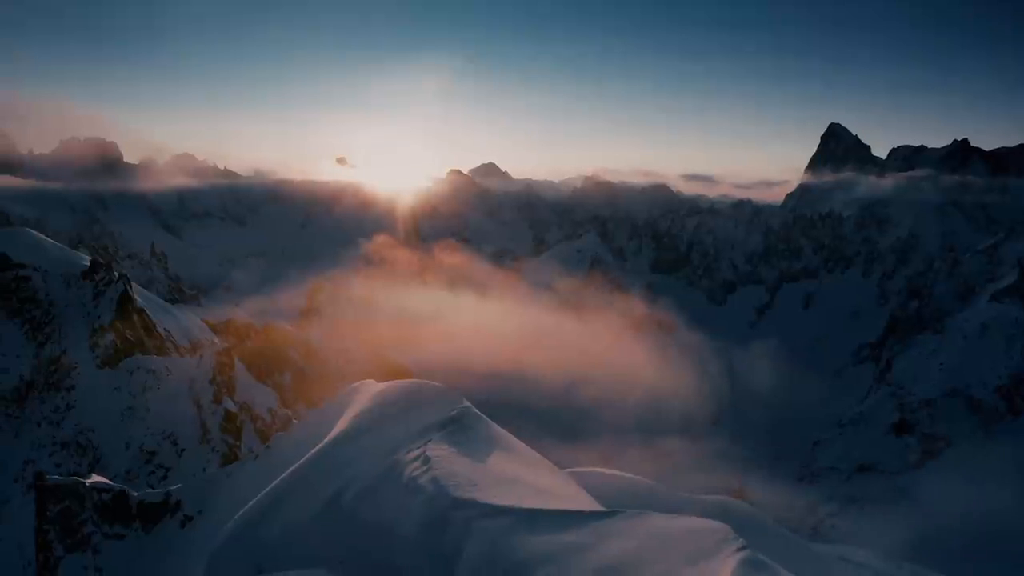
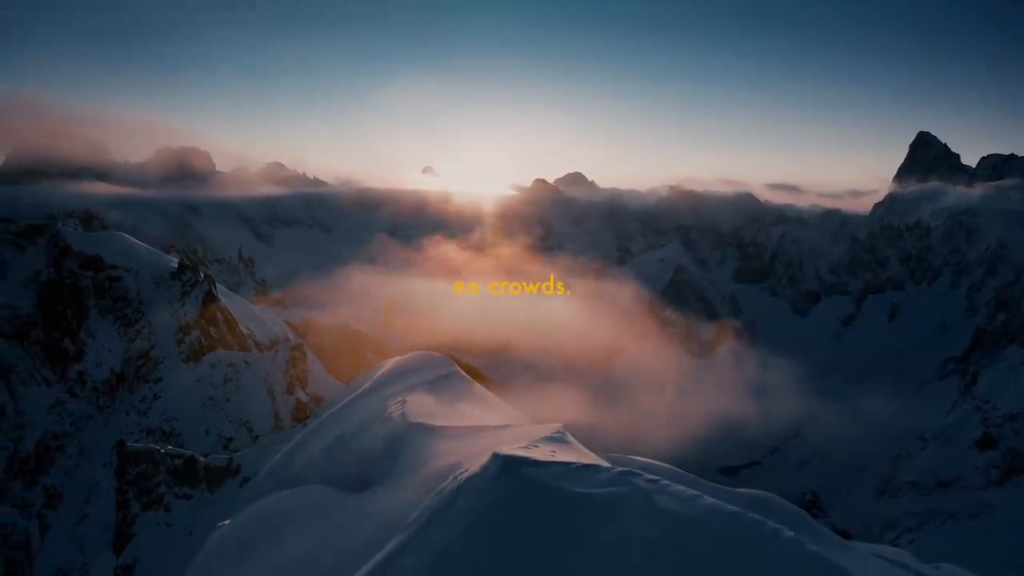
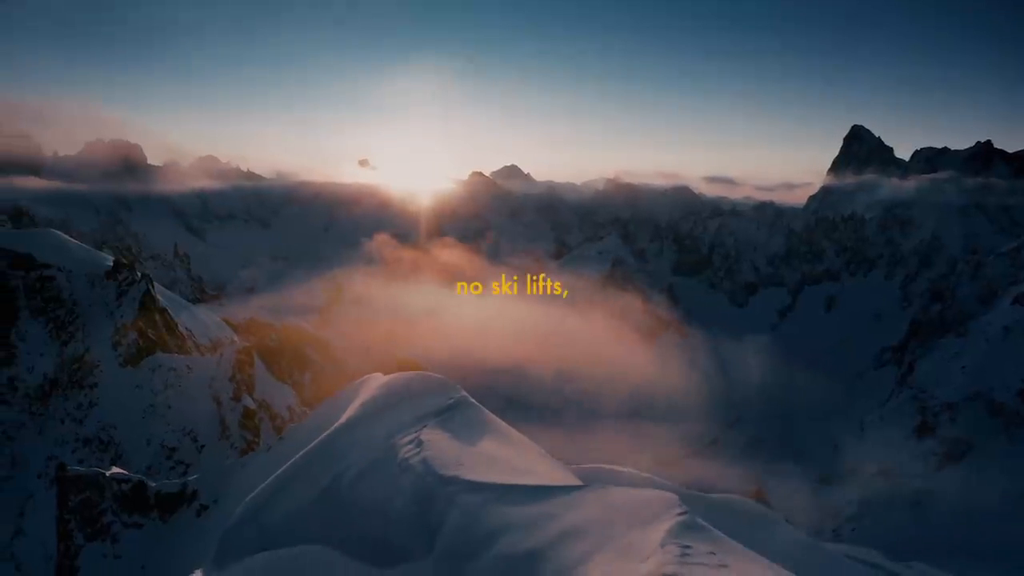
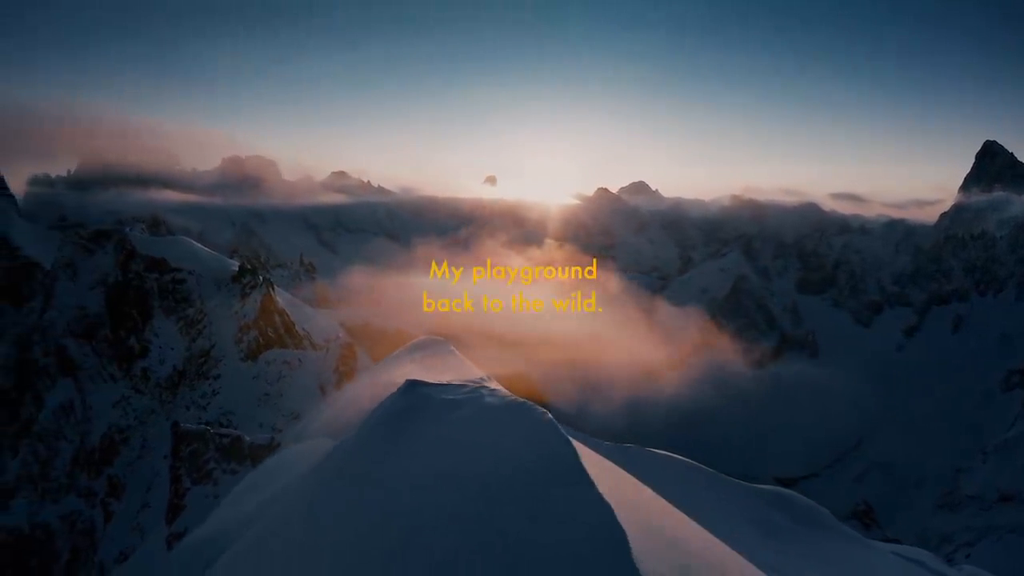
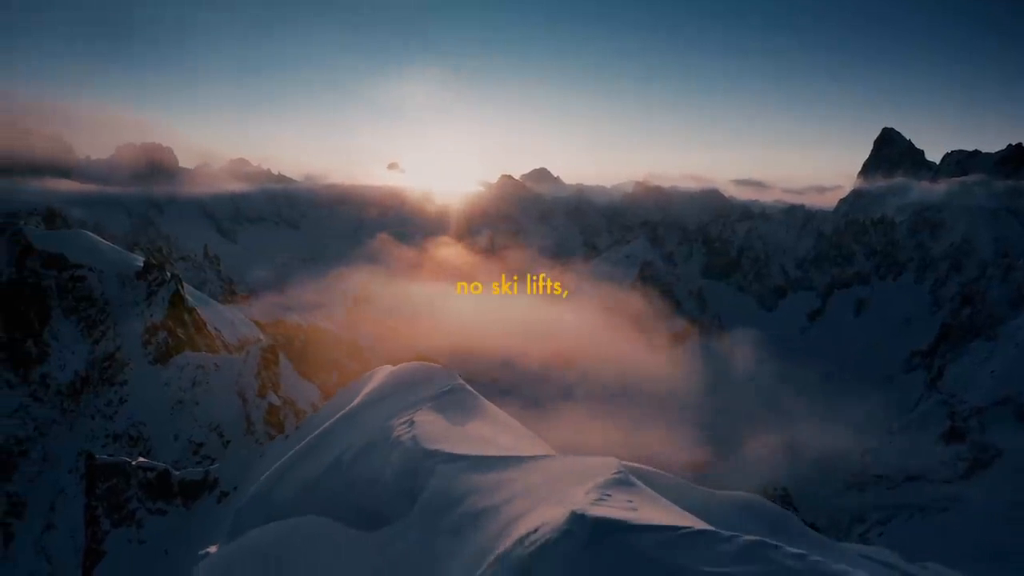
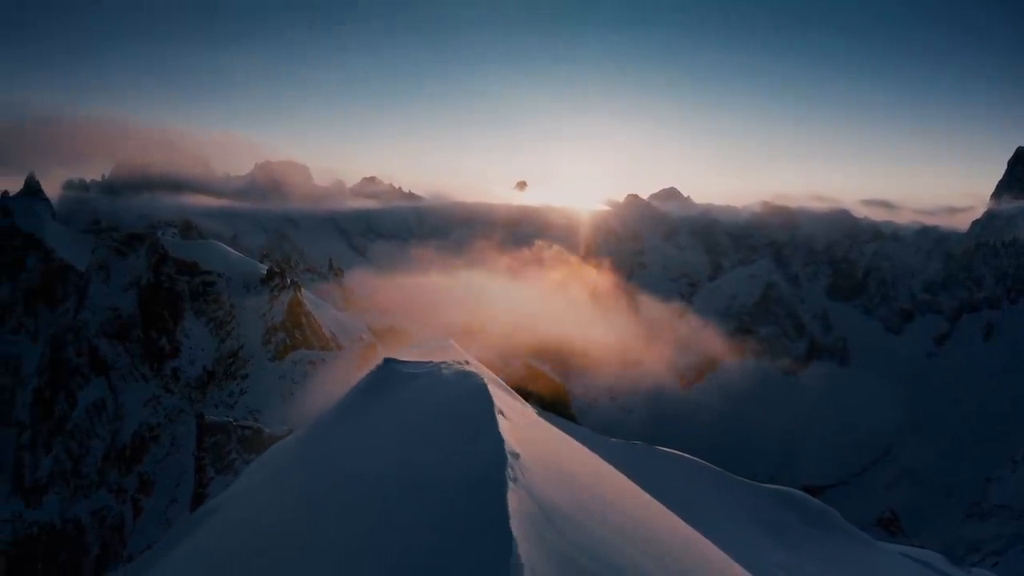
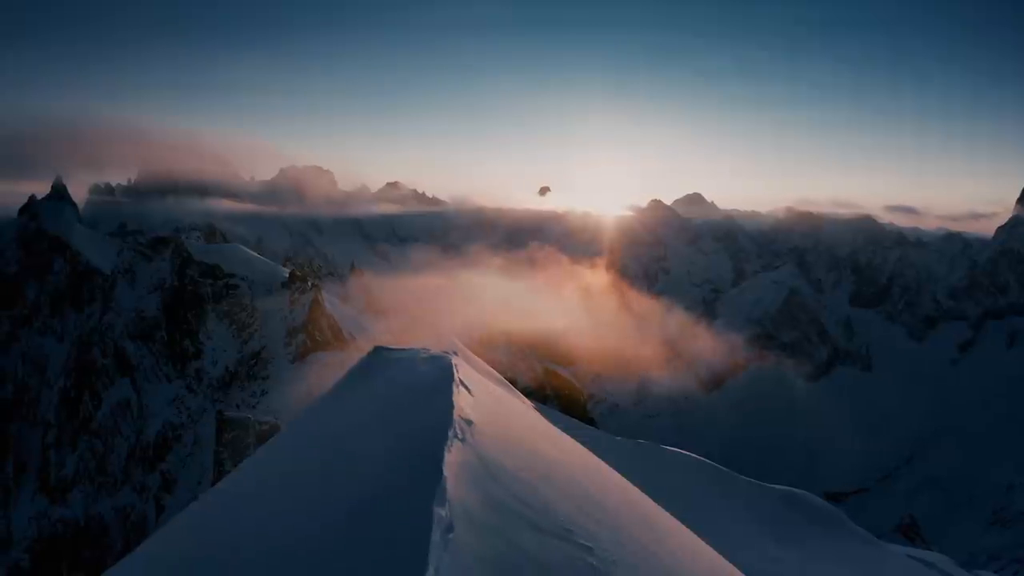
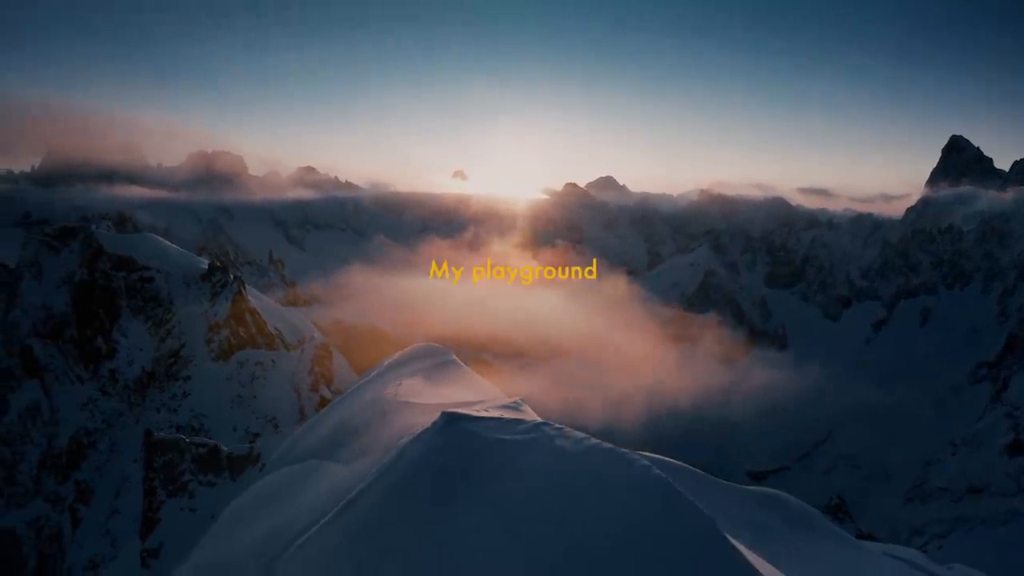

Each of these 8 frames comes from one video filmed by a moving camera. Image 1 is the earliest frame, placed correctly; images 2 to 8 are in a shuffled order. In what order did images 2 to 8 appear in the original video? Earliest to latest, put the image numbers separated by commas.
3, 5, 2, 8, 4, 6, 7
